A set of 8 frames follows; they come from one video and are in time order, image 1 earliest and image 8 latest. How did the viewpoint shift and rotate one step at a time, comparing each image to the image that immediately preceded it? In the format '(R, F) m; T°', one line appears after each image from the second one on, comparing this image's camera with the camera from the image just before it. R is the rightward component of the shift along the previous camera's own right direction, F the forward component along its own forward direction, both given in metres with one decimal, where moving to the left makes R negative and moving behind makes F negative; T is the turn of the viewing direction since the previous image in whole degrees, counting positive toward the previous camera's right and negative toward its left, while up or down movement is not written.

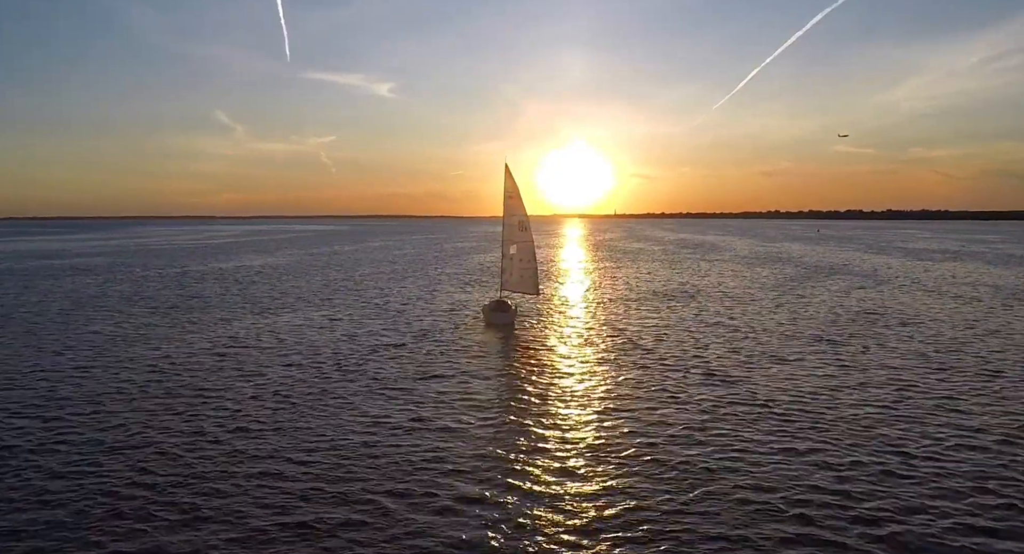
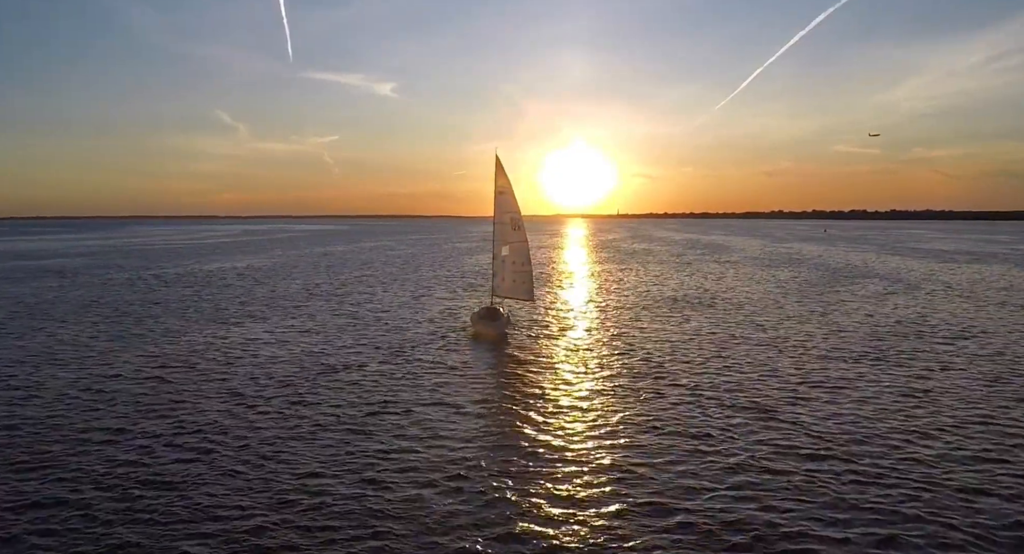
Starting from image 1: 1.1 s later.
(+0.5, +5.1) m; 0°
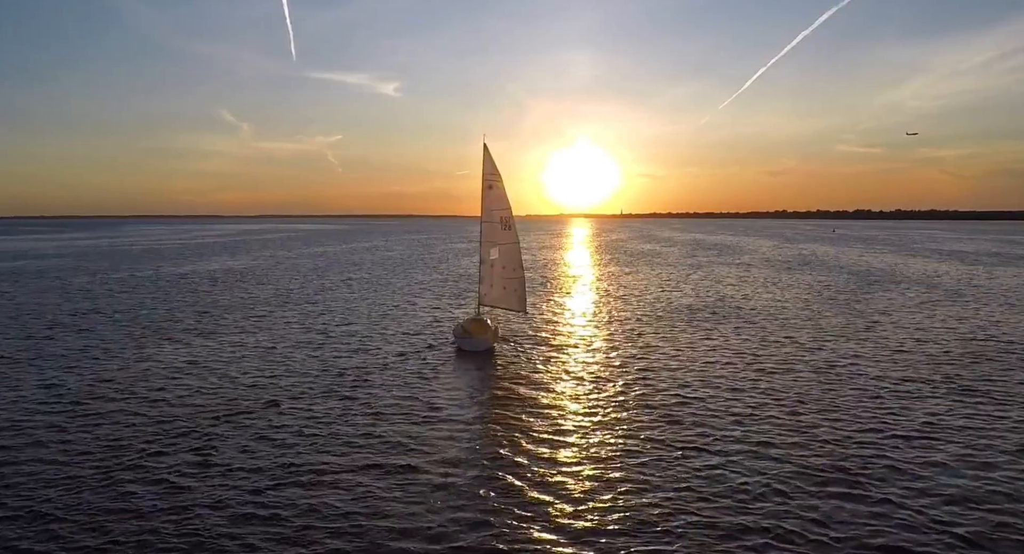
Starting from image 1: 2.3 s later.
(+0.7, +5.8) m; 0°
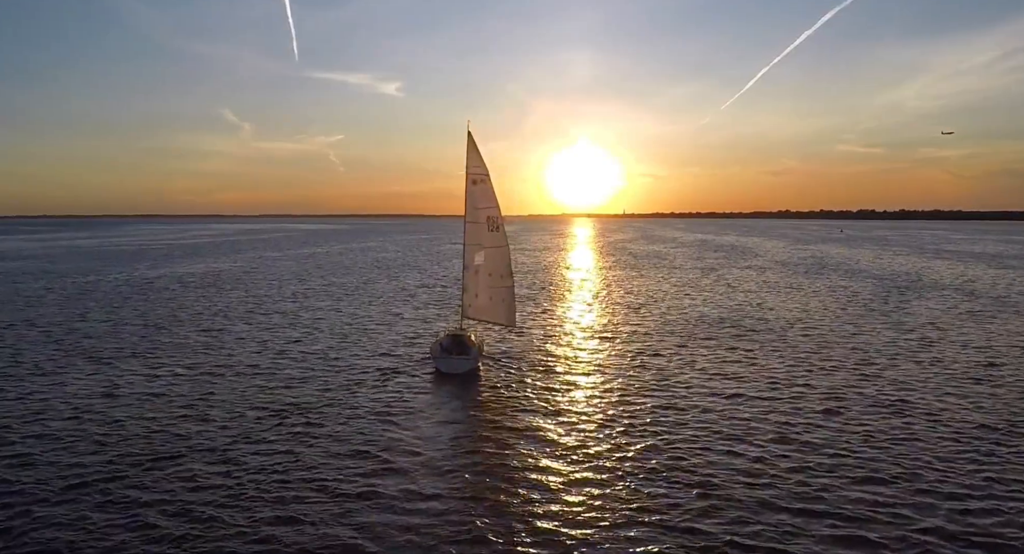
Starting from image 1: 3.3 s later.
(+0.6, +5.1) m; 0°
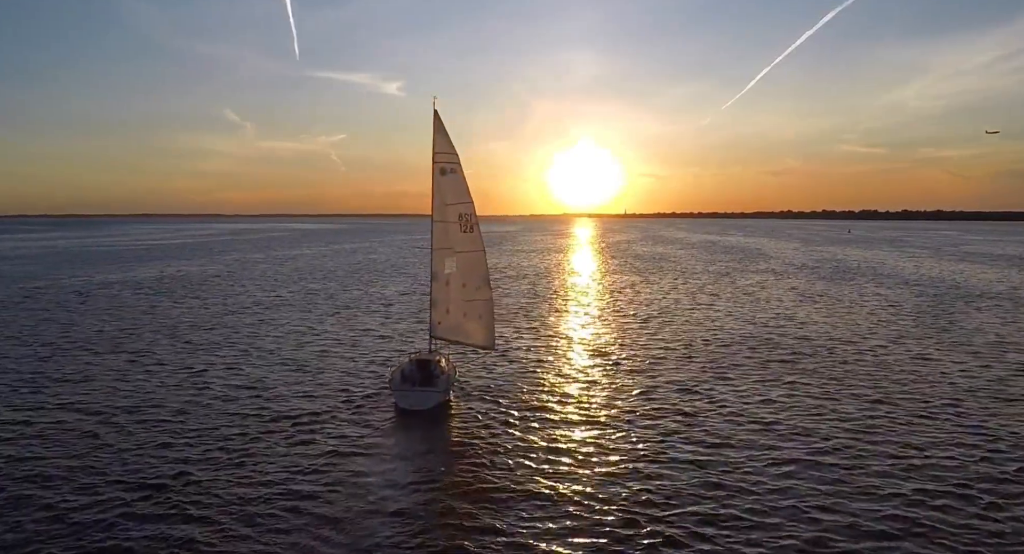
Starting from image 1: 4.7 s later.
(+0.9, +6.1) m; 0°
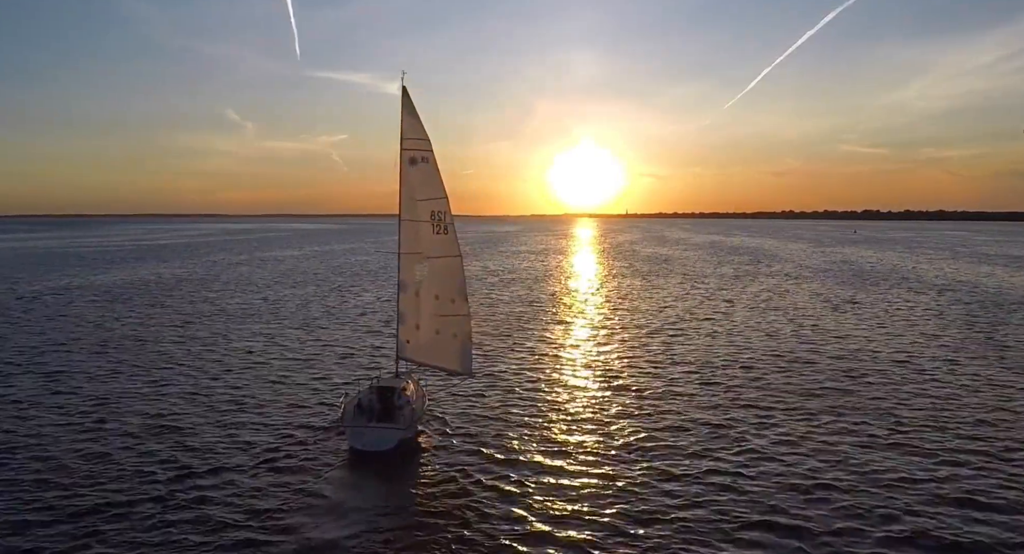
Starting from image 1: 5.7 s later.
(+0.5, +4.3) m; 0°
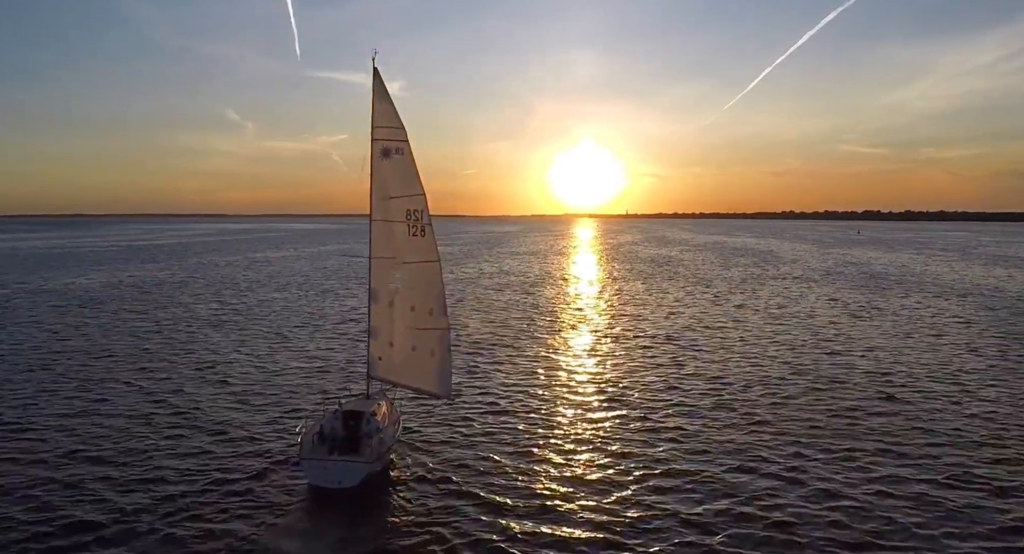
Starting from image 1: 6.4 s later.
(+0.3, +2.6) m; 0°
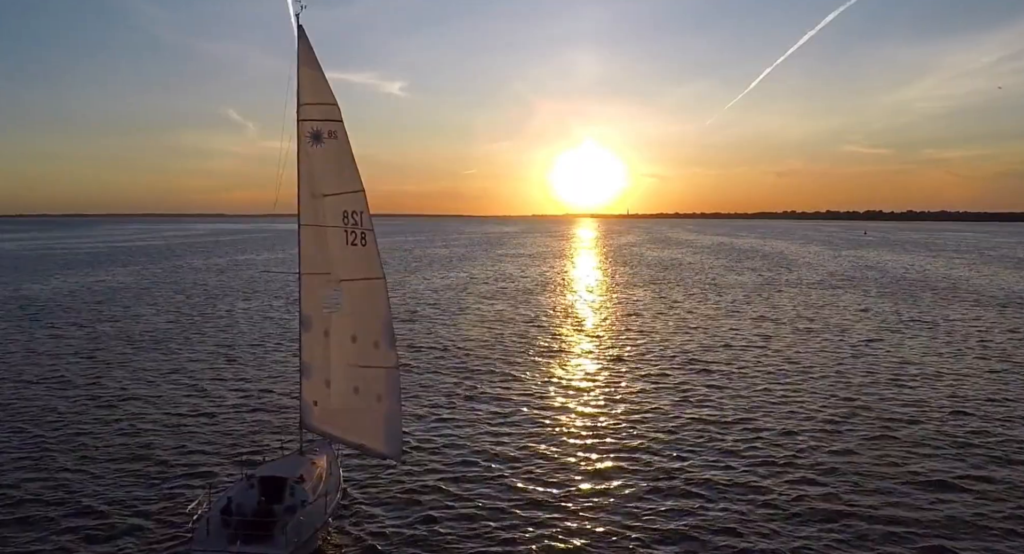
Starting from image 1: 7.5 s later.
(+0.6, +4.3) m; 0°
